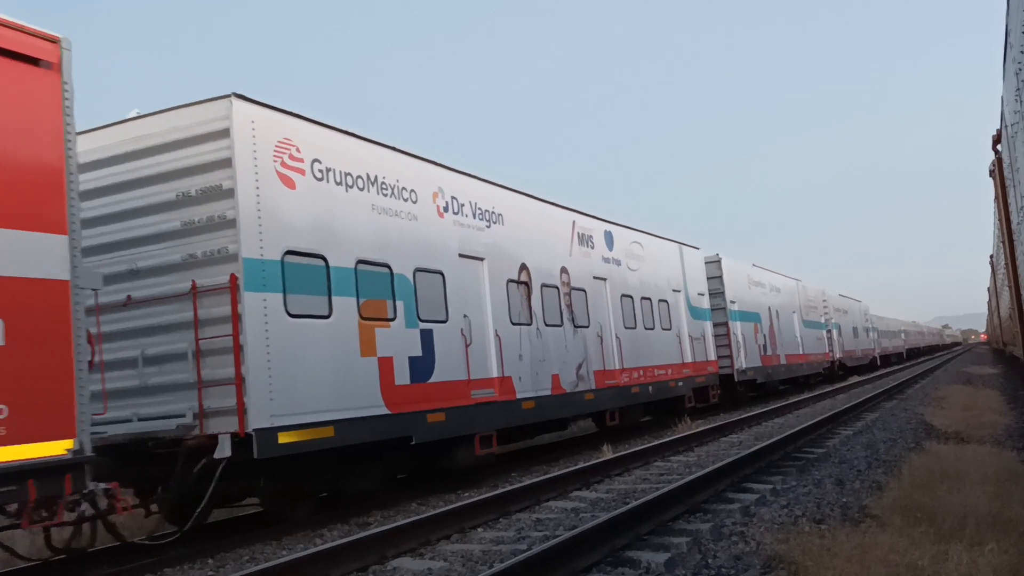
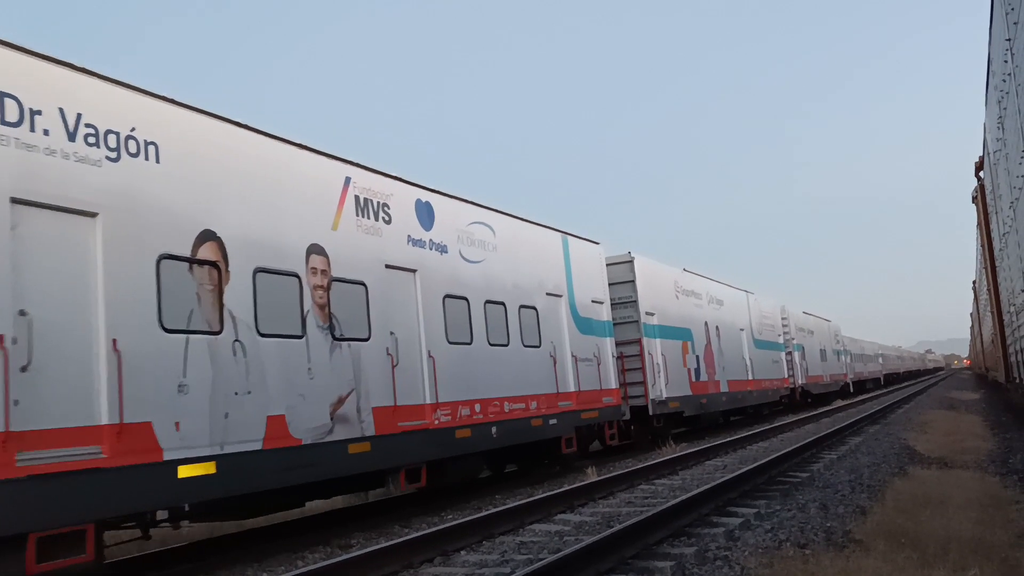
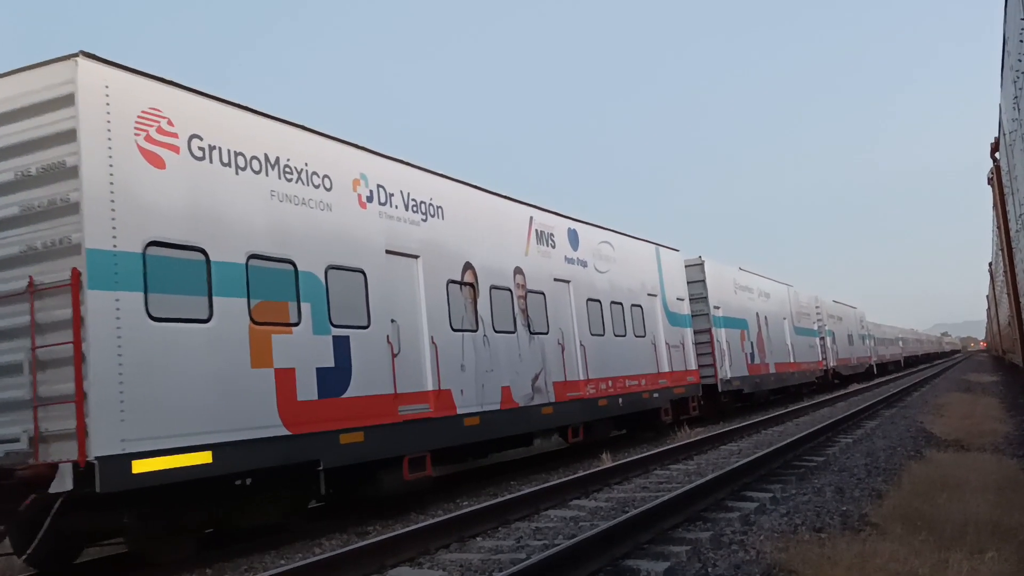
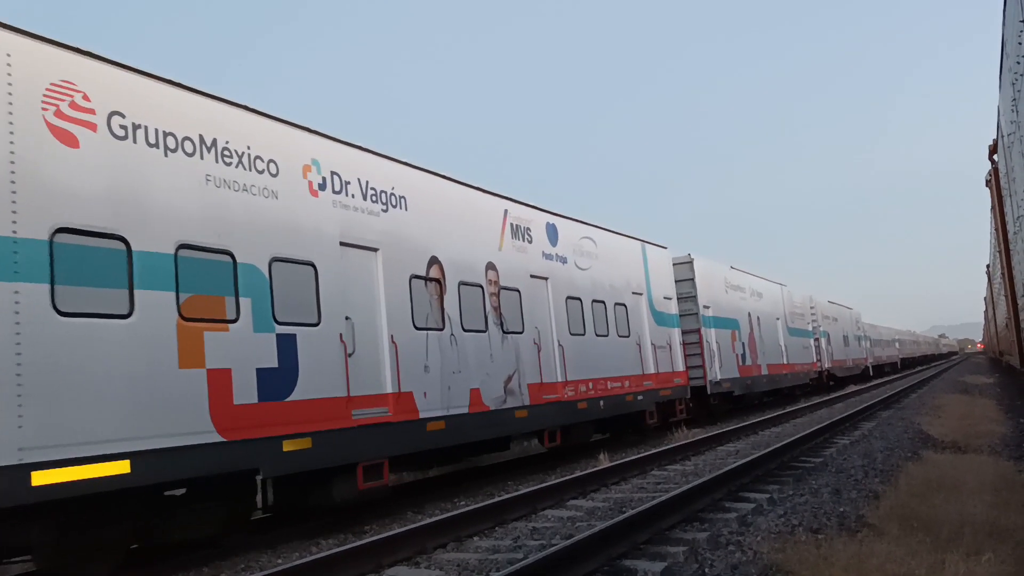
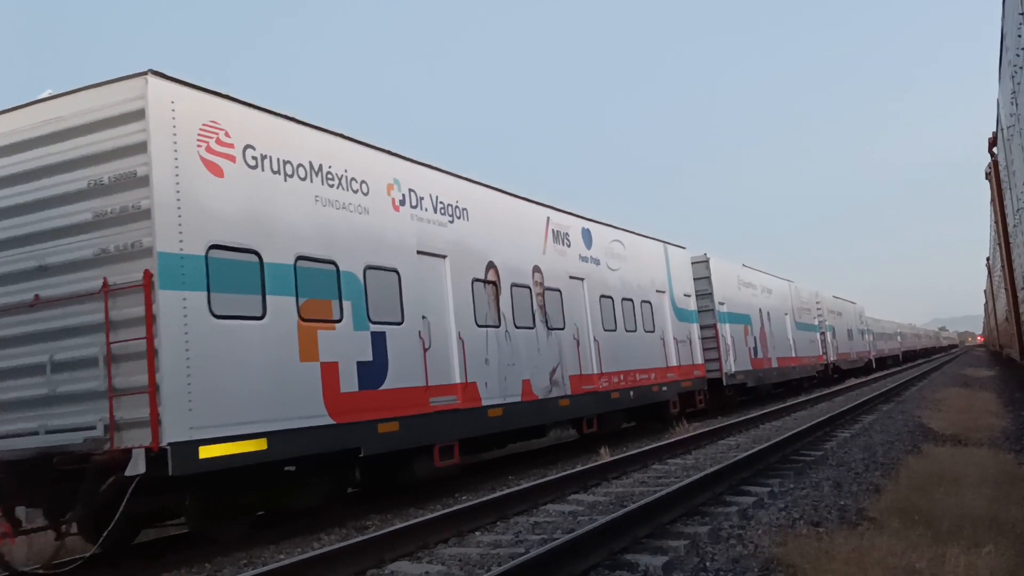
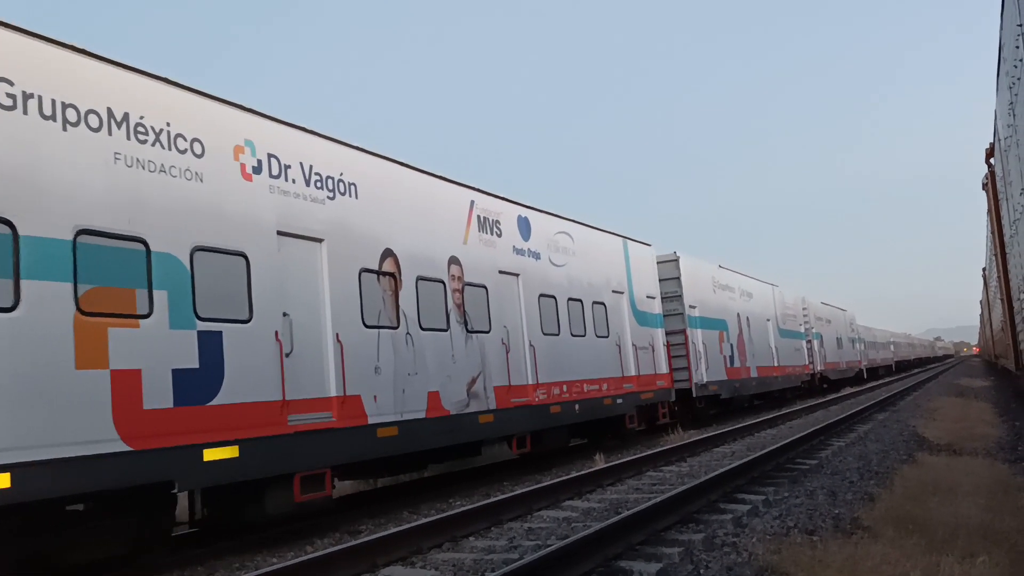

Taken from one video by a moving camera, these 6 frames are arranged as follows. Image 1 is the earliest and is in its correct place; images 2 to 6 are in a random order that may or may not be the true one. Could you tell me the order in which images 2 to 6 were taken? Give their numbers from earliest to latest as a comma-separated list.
5, 3, 4, 6, 2
